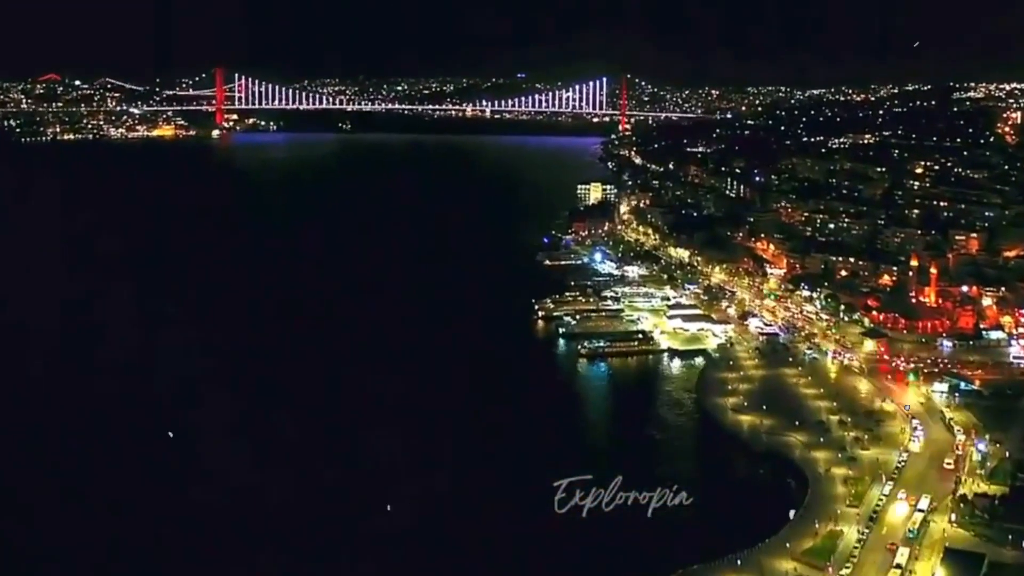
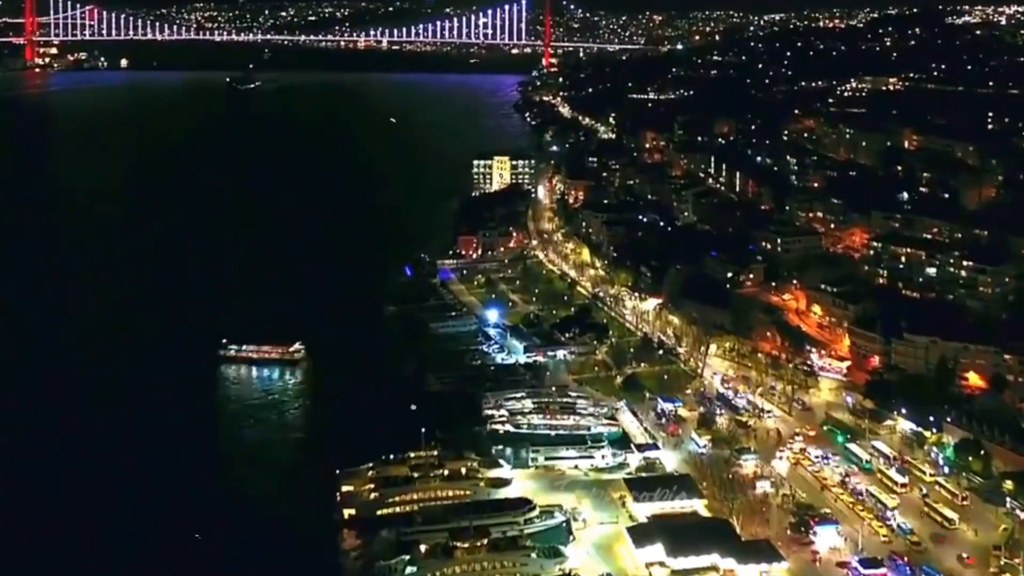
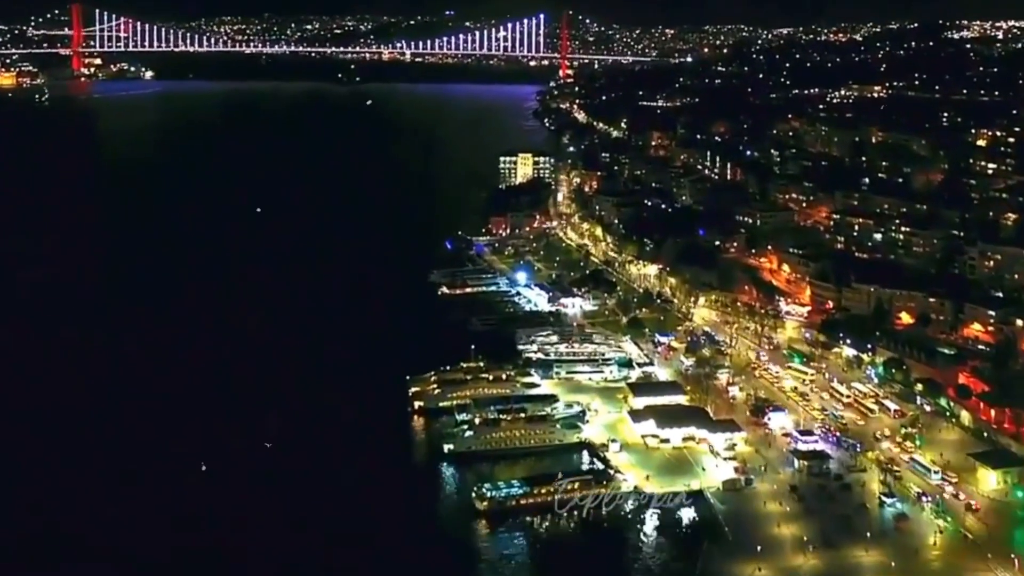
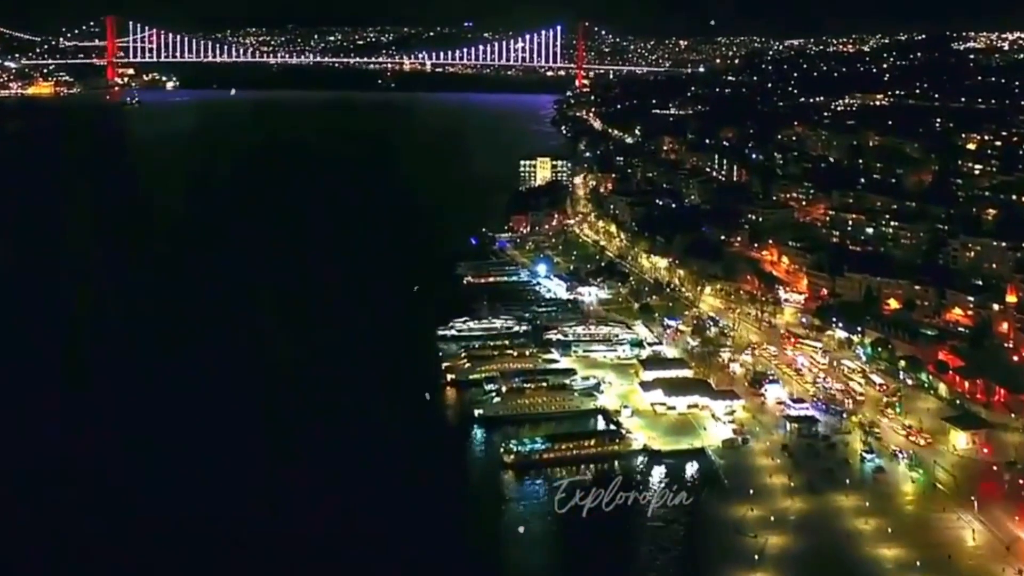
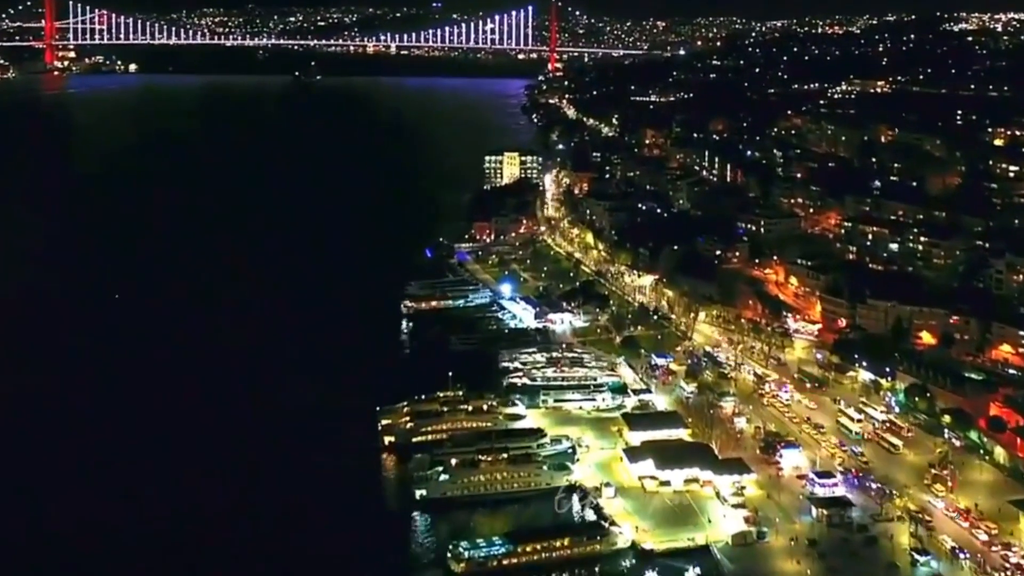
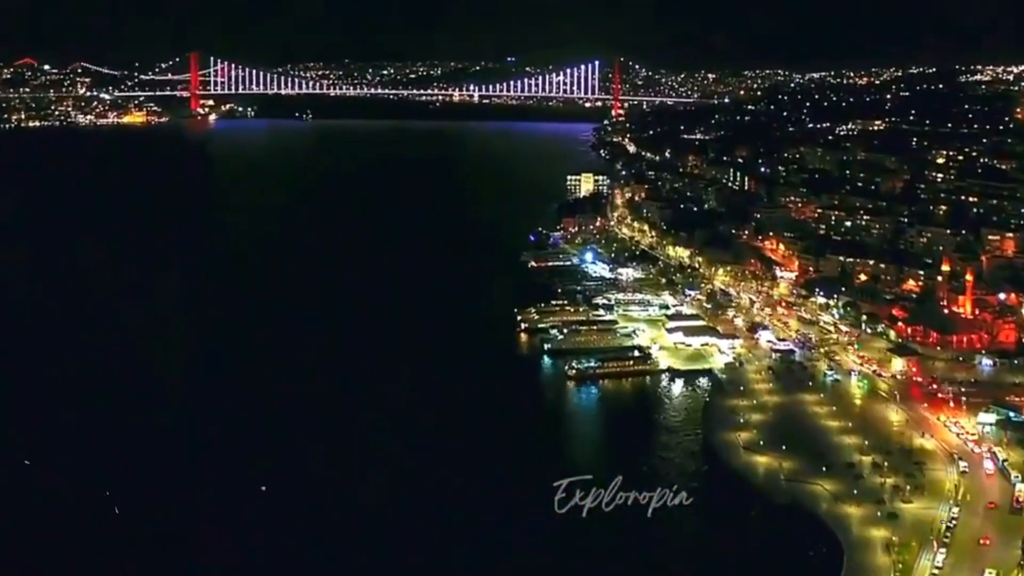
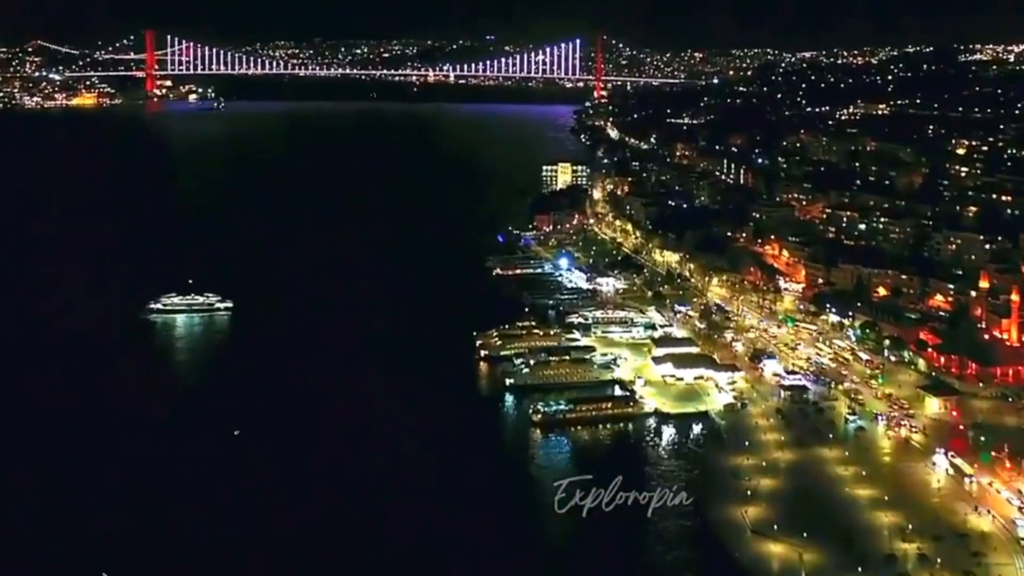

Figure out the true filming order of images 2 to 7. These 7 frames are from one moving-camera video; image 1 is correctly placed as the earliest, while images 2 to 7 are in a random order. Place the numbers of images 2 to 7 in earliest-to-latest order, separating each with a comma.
6, 7, 4, 3, 5, 2
